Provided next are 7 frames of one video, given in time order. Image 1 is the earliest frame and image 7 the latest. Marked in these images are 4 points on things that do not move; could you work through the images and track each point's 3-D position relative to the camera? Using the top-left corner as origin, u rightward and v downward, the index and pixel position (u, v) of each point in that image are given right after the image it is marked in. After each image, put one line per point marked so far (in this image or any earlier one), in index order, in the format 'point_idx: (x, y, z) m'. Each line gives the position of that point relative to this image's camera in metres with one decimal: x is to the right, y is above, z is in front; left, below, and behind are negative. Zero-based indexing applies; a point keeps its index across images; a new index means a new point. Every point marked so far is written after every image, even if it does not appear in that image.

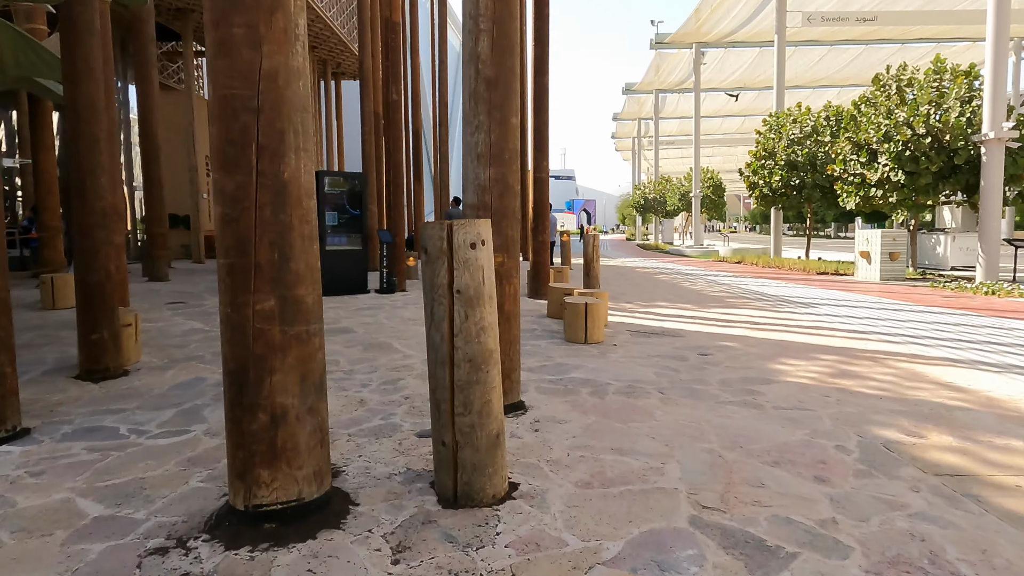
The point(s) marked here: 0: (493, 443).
0: (-0.1, -0.7, +2.9) m
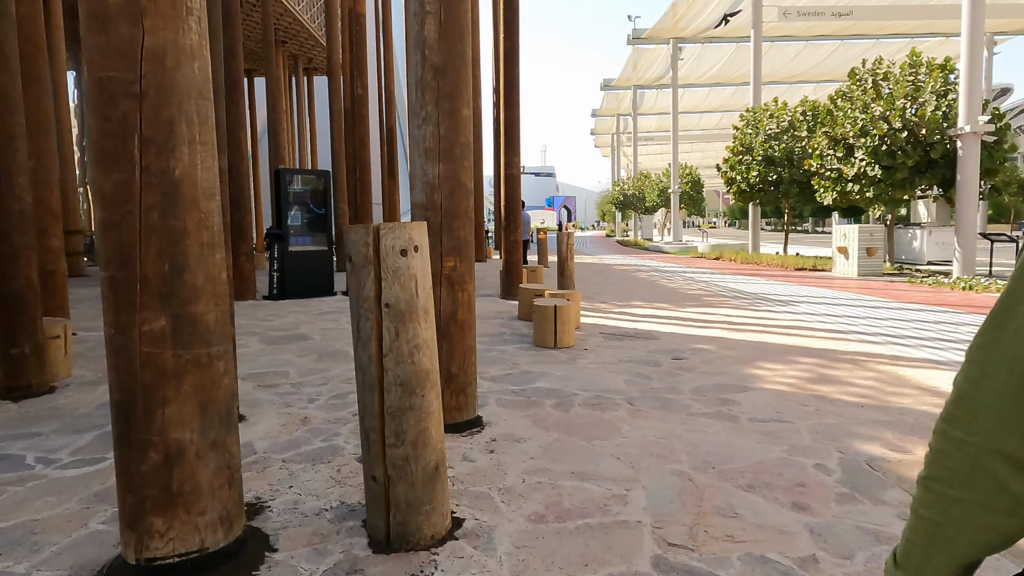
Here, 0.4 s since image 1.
0: (-0.3, -0.7, +2.6) m
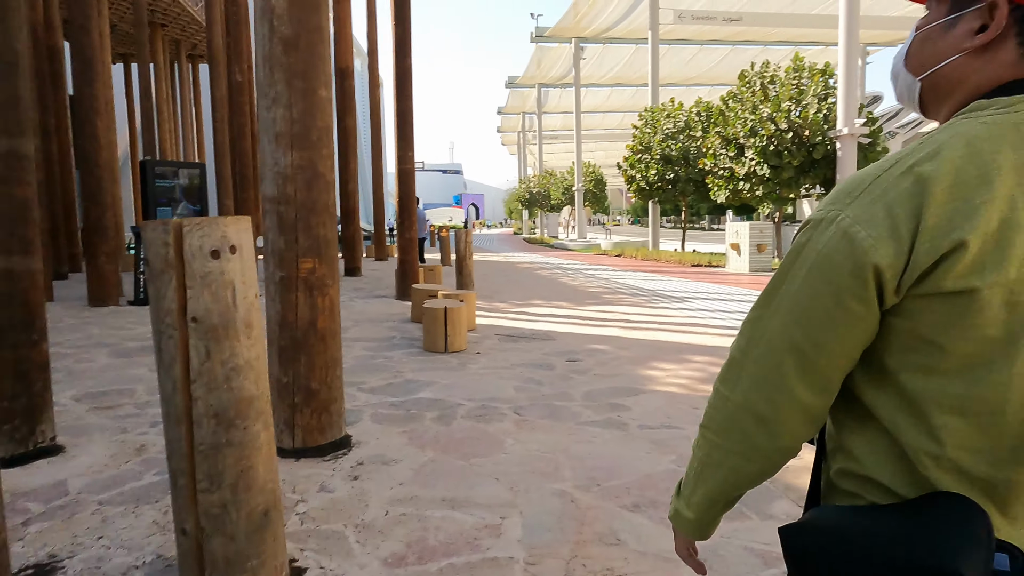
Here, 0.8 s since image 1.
0: (-0.8, -0.8, +2.1) m
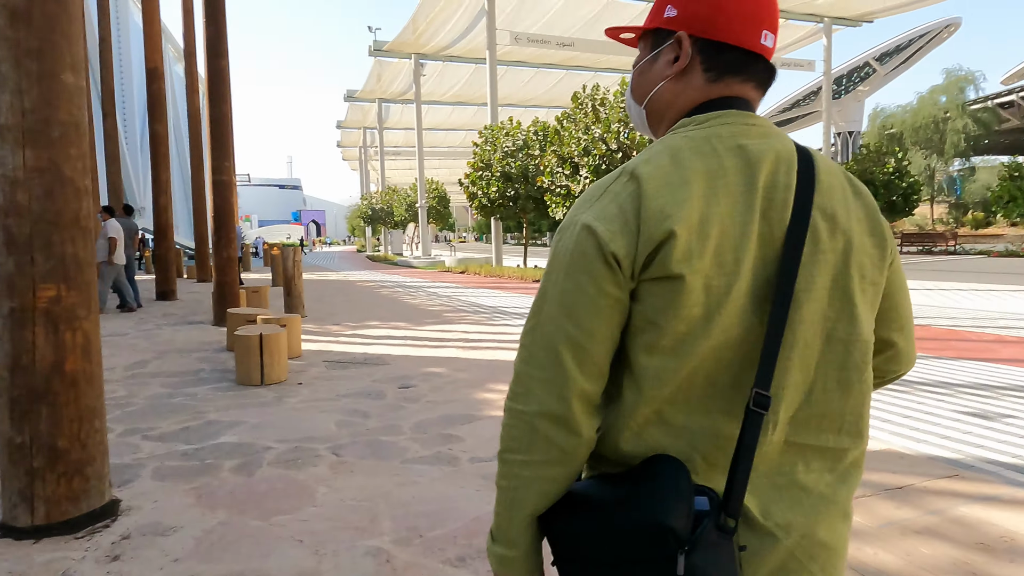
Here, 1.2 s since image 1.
0: (-1.3, -0.8, +1.5) m
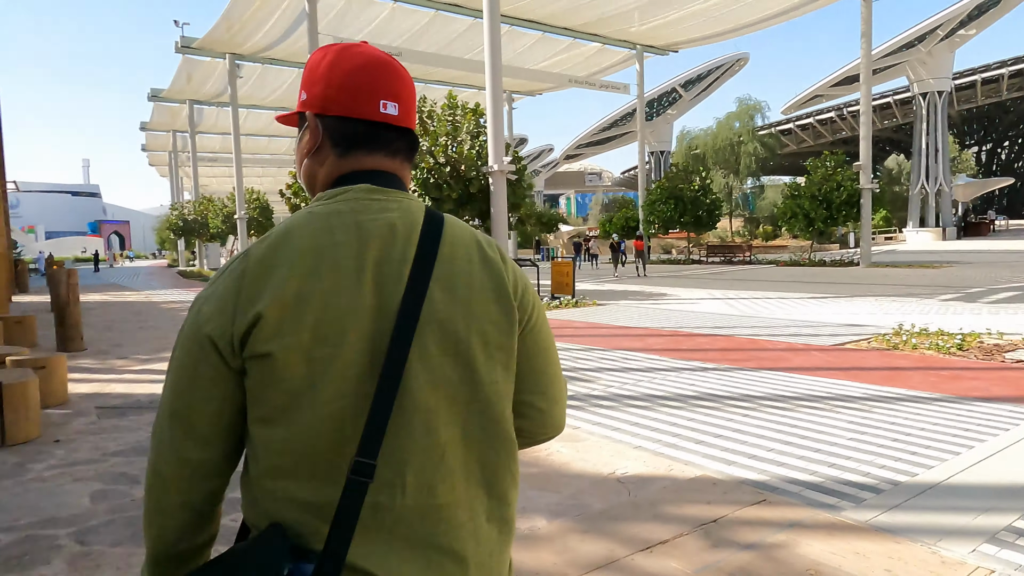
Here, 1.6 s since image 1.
0: (-1.7, -1.0, +0.7) m
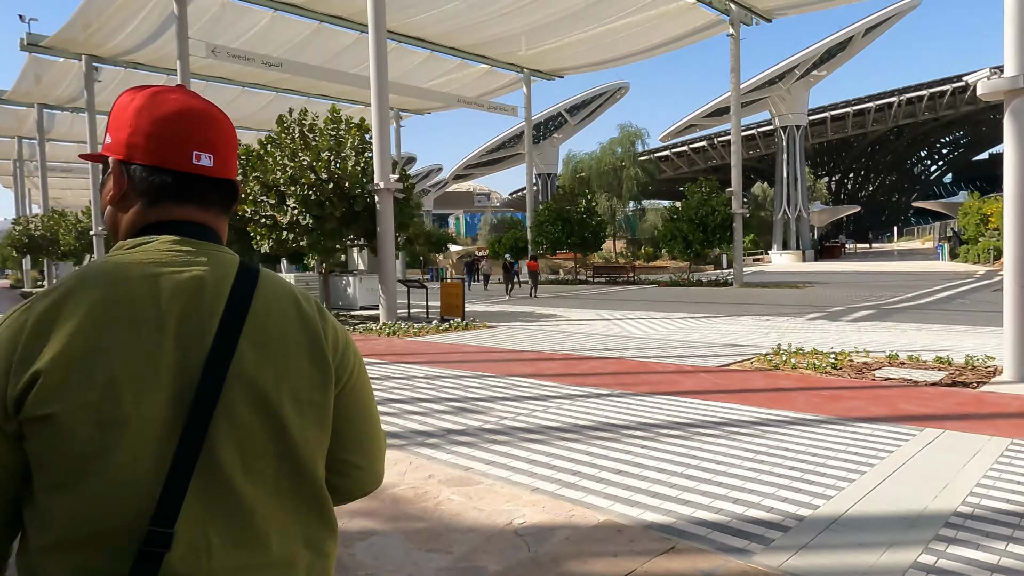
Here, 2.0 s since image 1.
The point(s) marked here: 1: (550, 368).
0: (-1.8, -1.1, 0.0) m
1: (+0.5, -1.0, +8.4) m
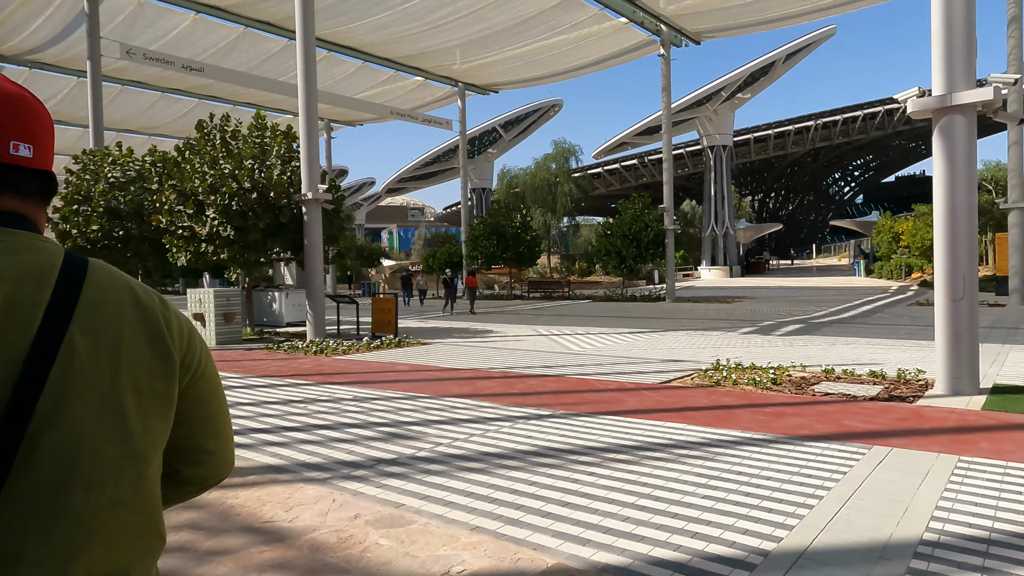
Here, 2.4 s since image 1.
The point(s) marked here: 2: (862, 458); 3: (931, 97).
0: (-1.7, -1.1, -0.6) m
1: (-0.3, -1.2, +8.0) m
2: (+2.5, -1.2, +4.8) m
3: (+4.5, +2.0, +7.1) m
